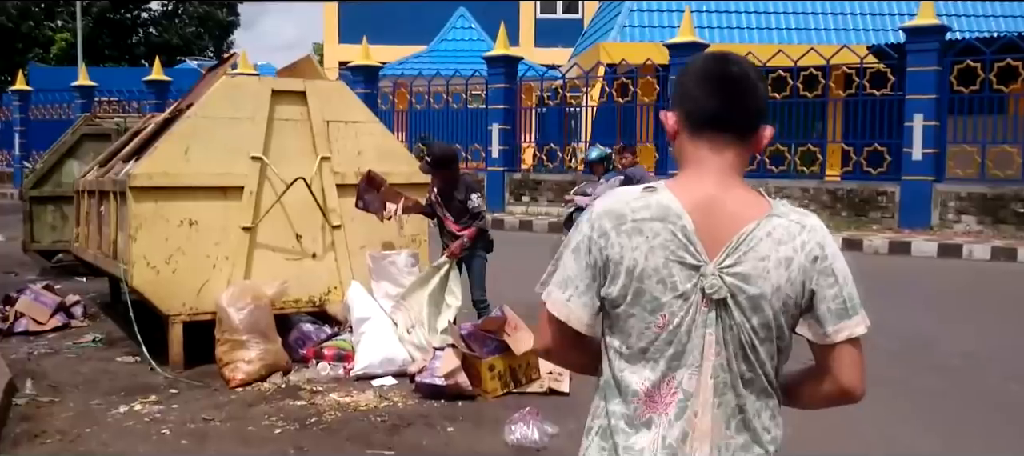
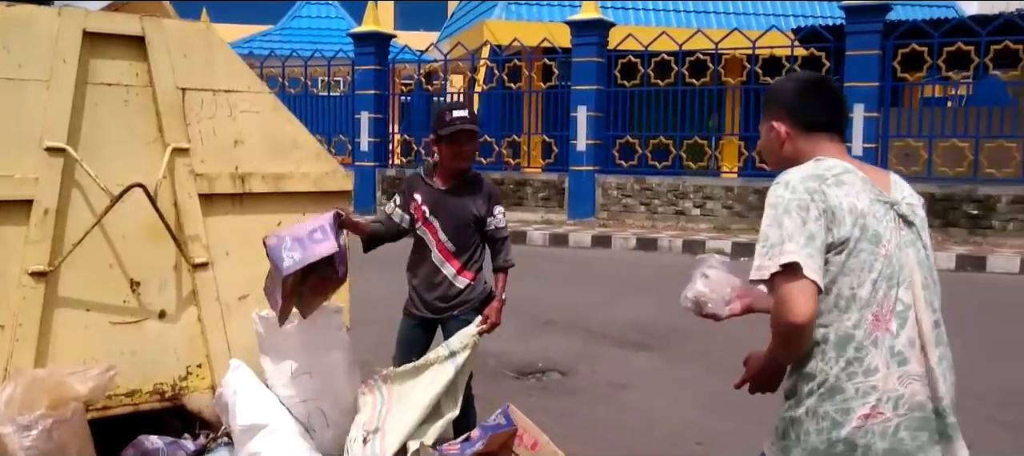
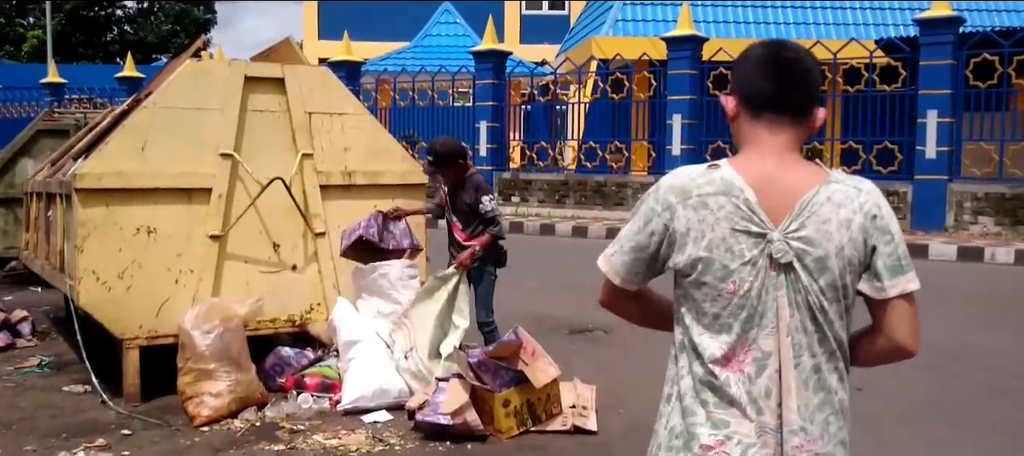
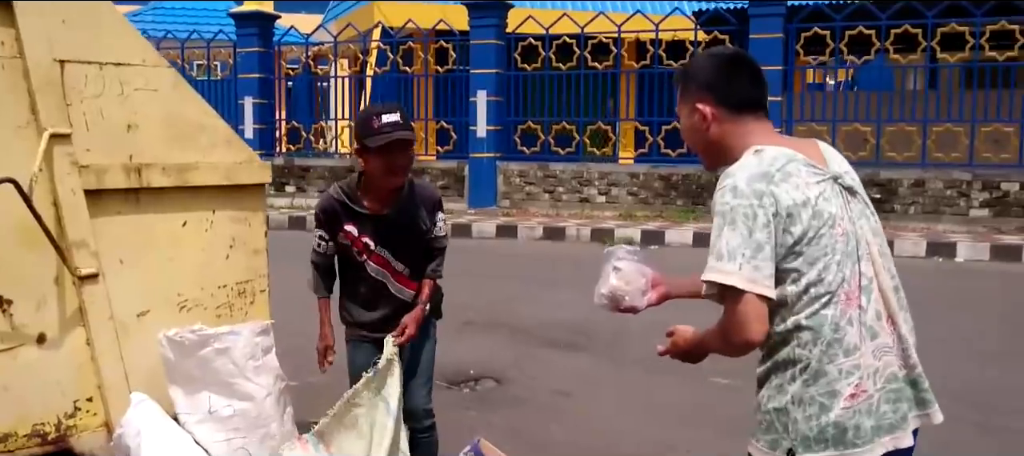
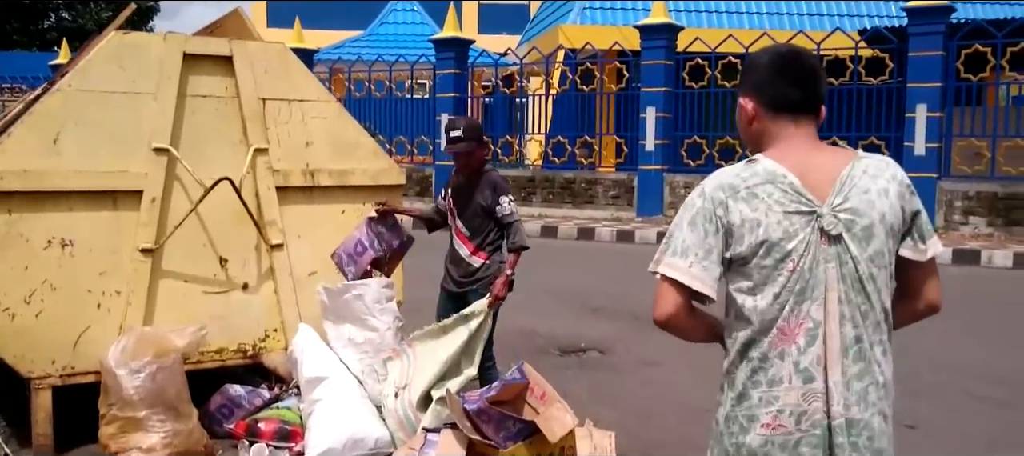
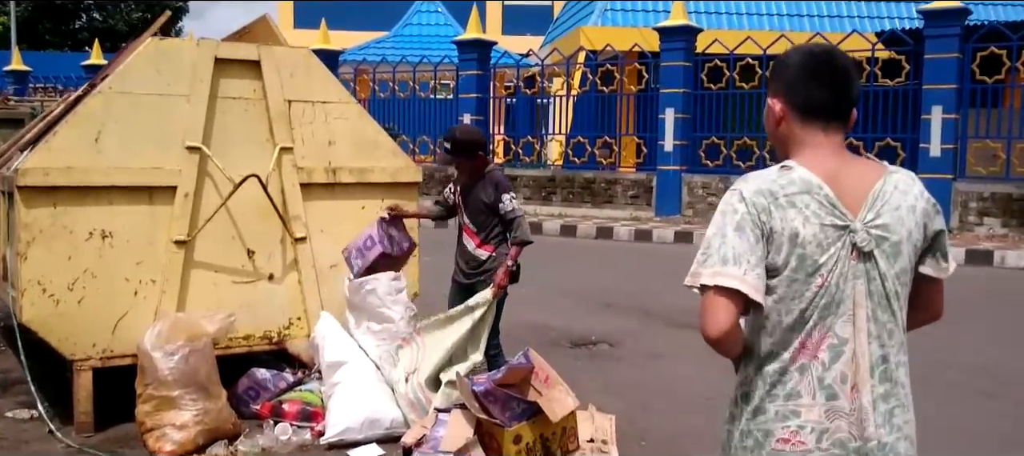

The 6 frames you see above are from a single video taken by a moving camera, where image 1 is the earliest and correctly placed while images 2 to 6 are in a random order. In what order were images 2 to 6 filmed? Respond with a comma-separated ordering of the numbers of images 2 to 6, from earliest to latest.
3, 6, 5, 2, 4
